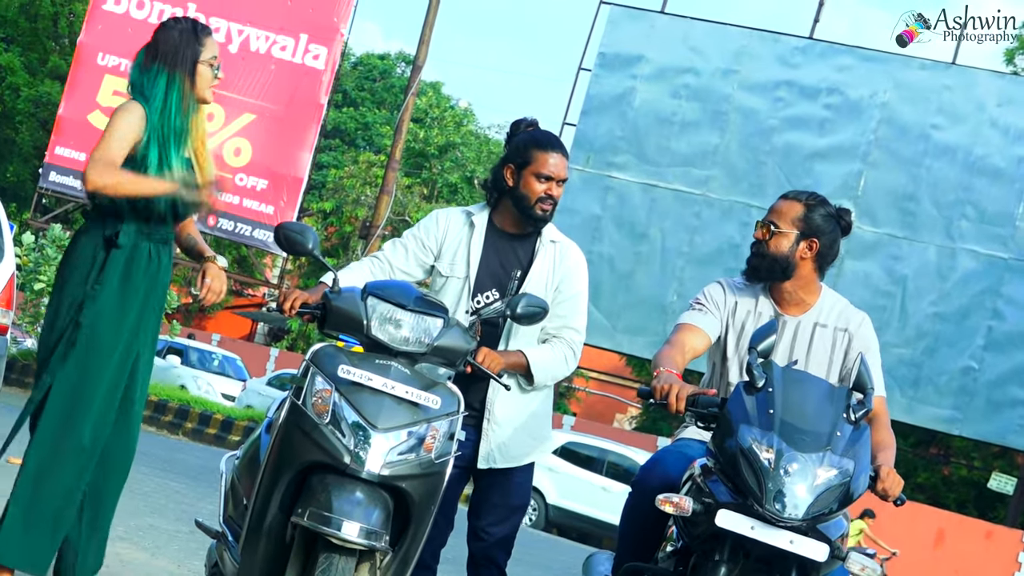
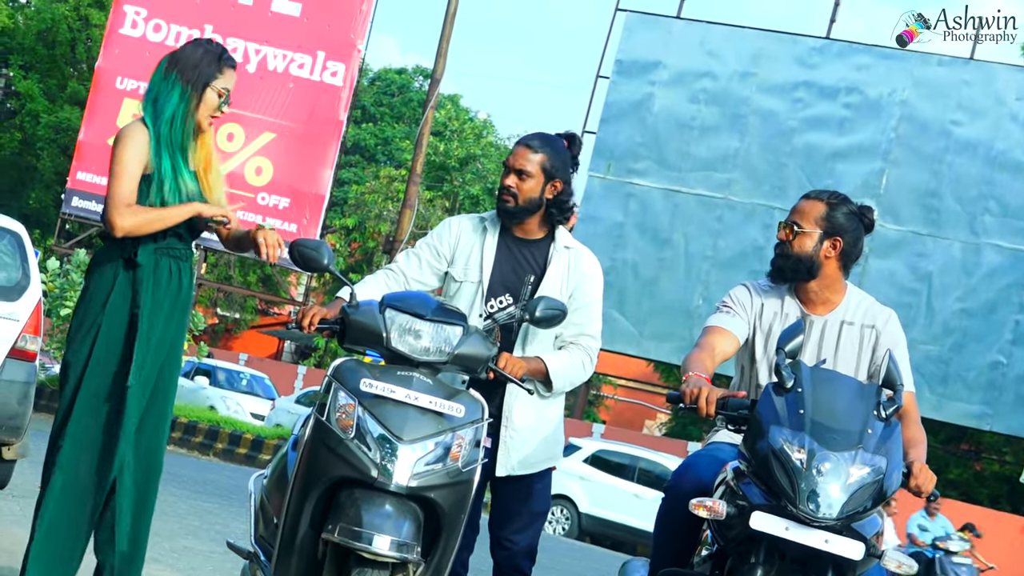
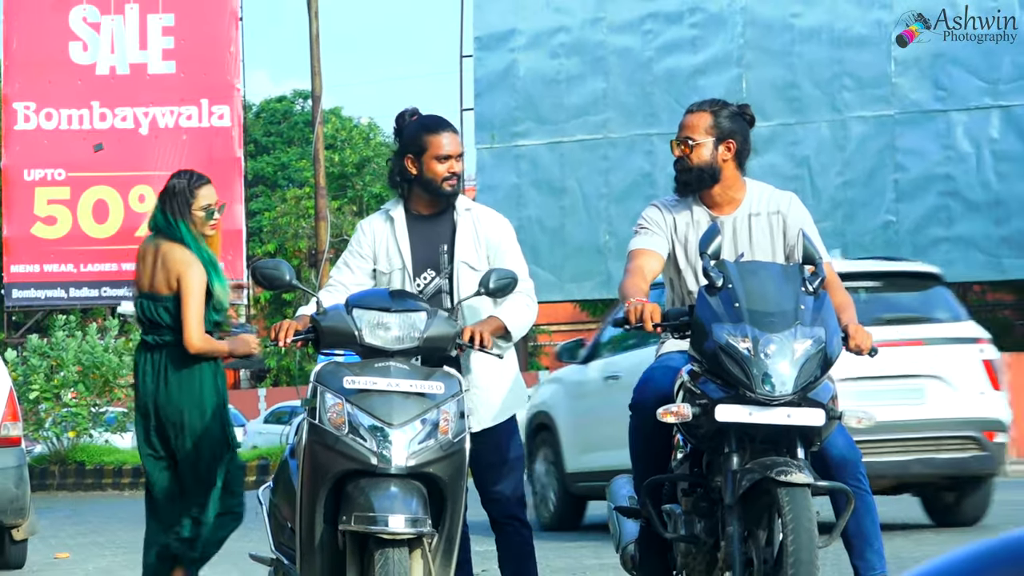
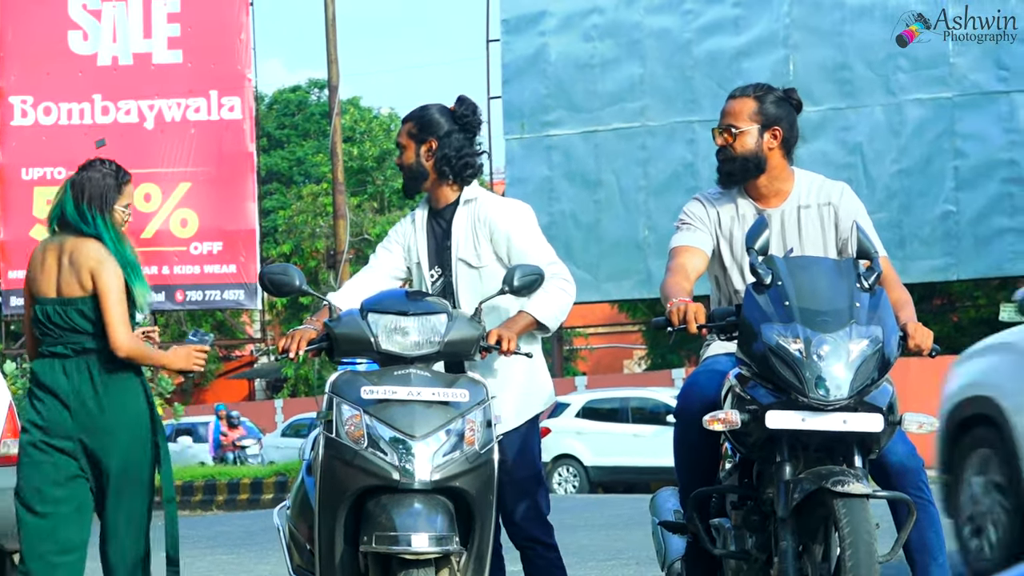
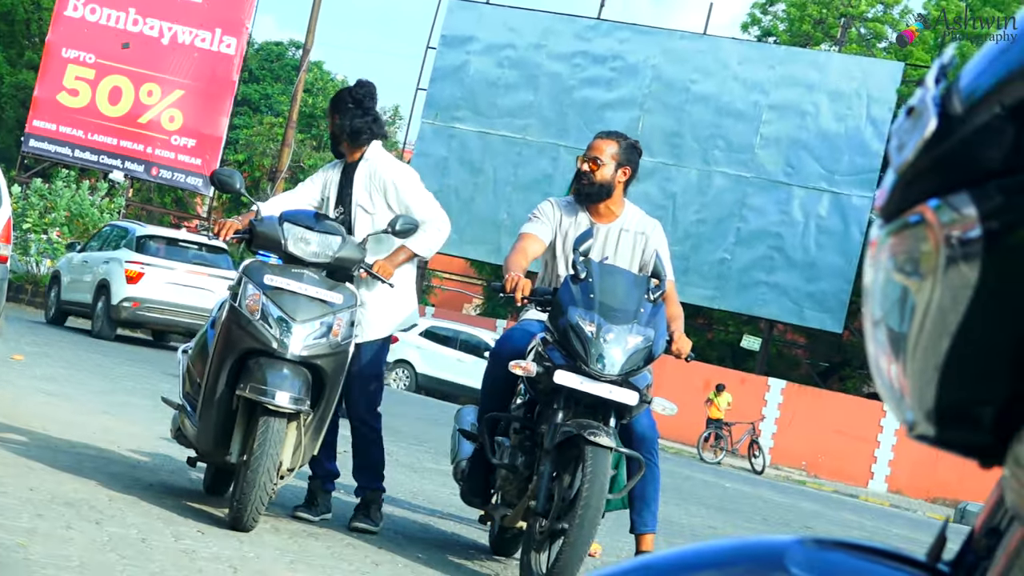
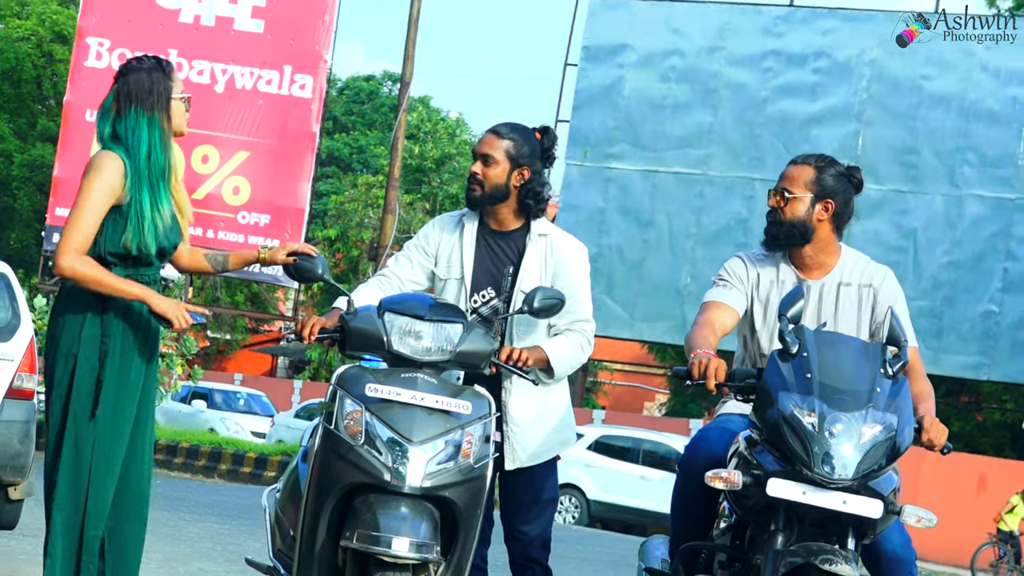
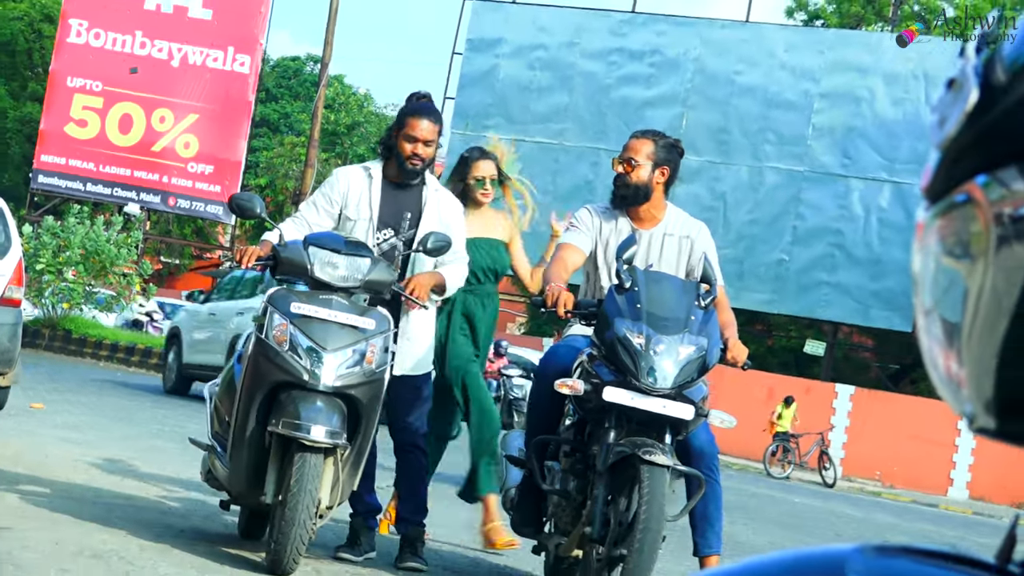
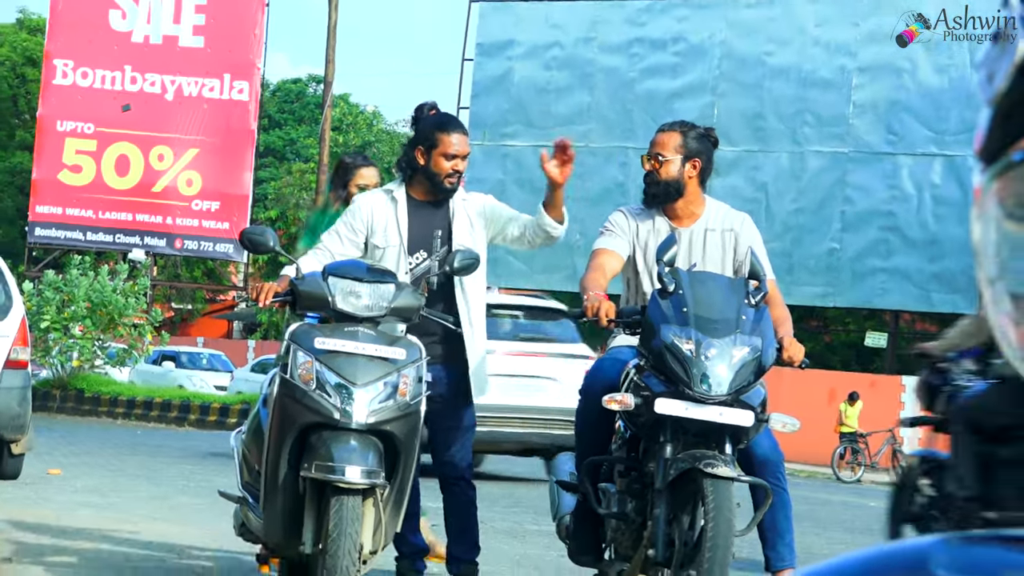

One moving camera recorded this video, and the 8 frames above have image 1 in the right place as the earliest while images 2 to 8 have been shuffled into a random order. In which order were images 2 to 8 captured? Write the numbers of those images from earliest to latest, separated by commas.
2, 6, 4, 3, 8, 7, 5
